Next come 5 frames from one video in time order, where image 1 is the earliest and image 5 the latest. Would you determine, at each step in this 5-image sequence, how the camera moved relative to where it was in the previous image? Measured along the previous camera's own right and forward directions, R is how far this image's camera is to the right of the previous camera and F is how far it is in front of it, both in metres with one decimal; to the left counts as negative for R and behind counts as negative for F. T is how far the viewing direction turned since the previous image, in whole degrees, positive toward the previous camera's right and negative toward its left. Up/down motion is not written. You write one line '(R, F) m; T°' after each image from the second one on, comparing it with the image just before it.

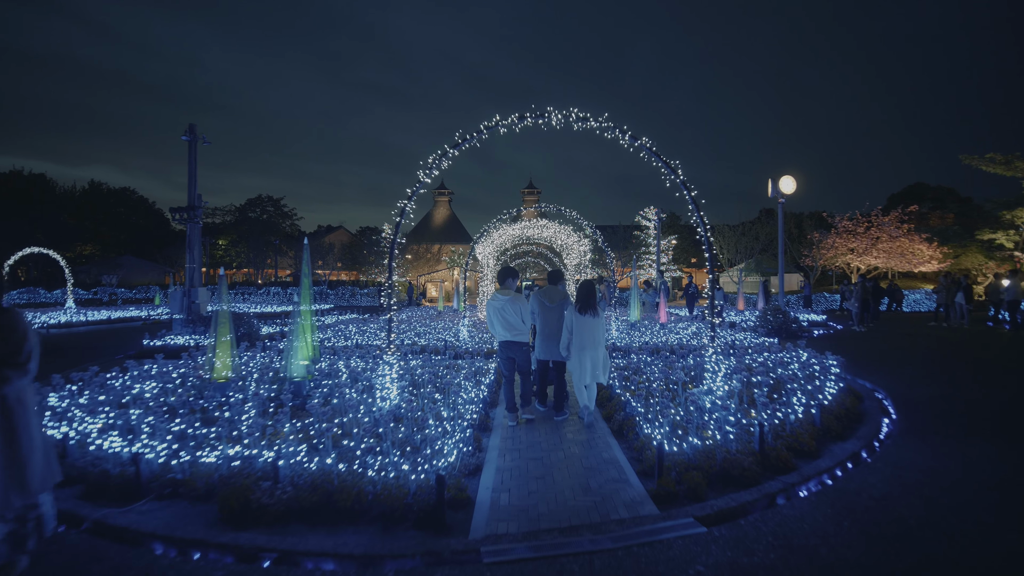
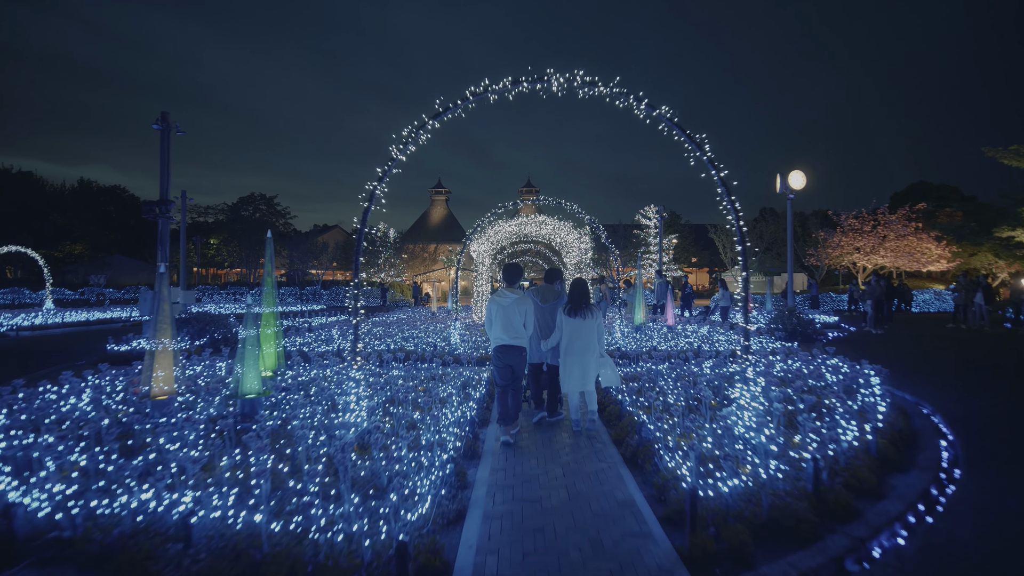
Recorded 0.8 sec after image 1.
(+0.1, +0.9) m; 0°
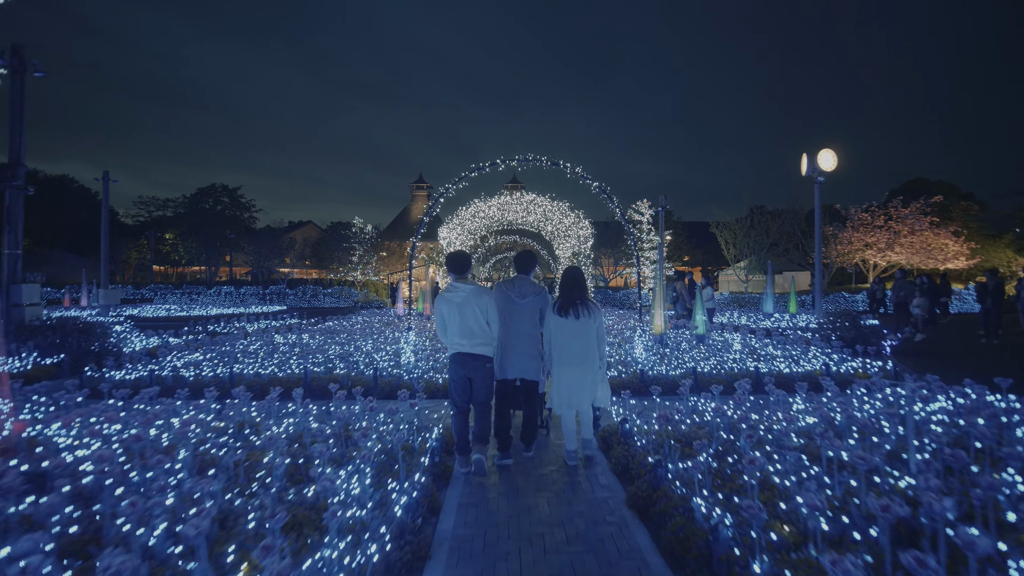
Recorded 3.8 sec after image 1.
(+0.1, +3.2) m; +2°
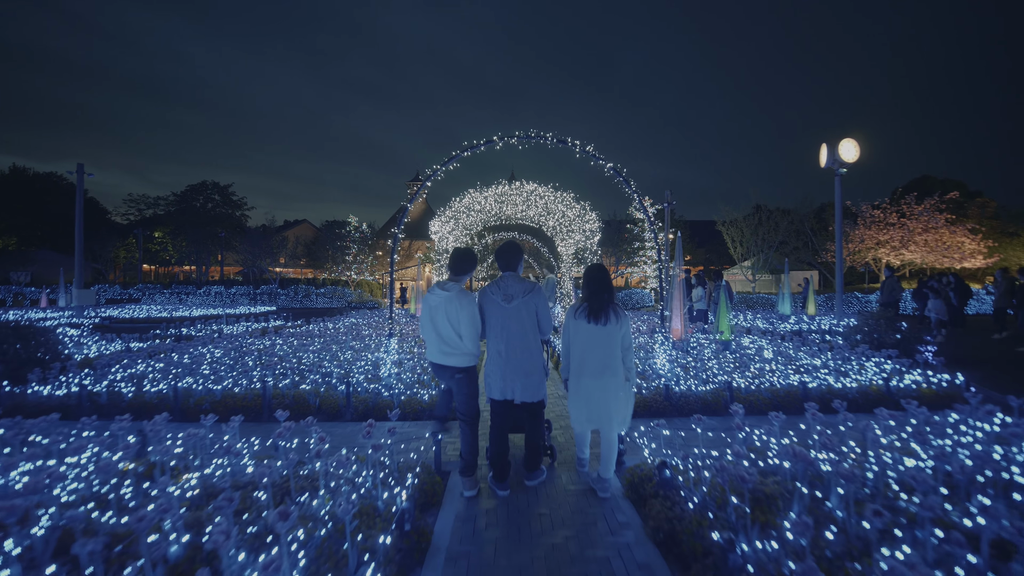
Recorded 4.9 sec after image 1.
(0.0, +1.2) m; 0°
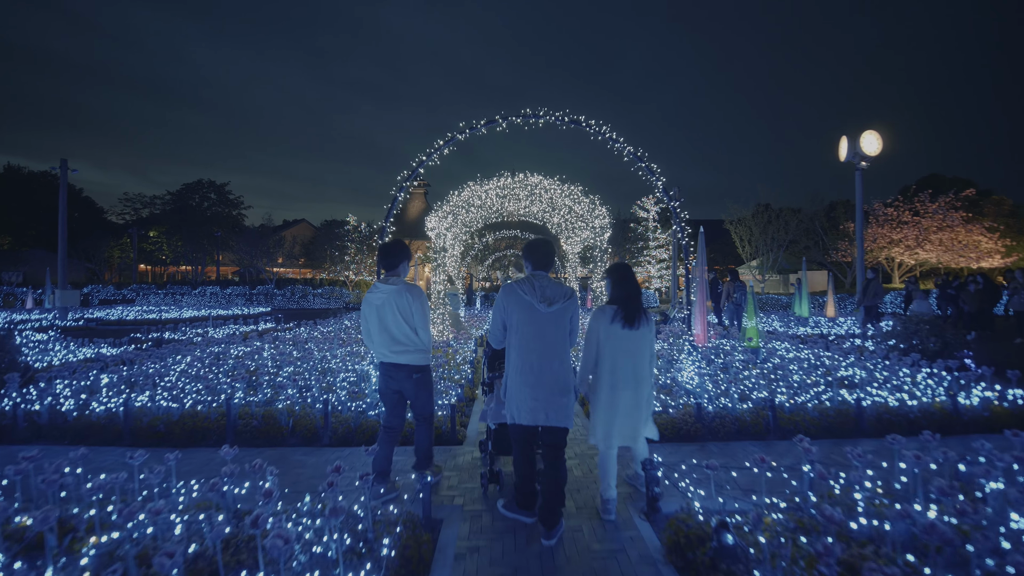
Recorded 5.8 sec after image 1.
(-0.1, +0.8) m; 0°
